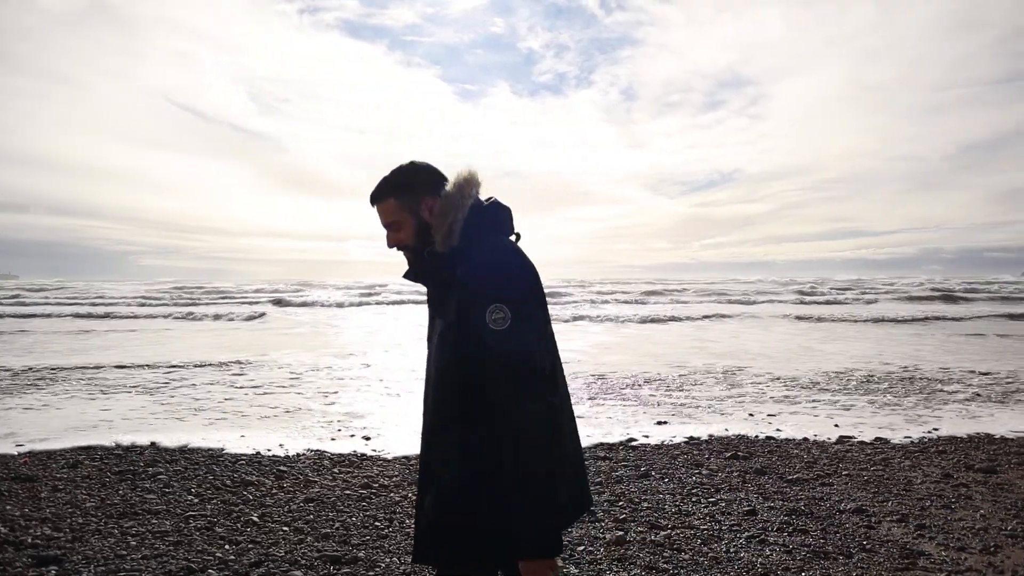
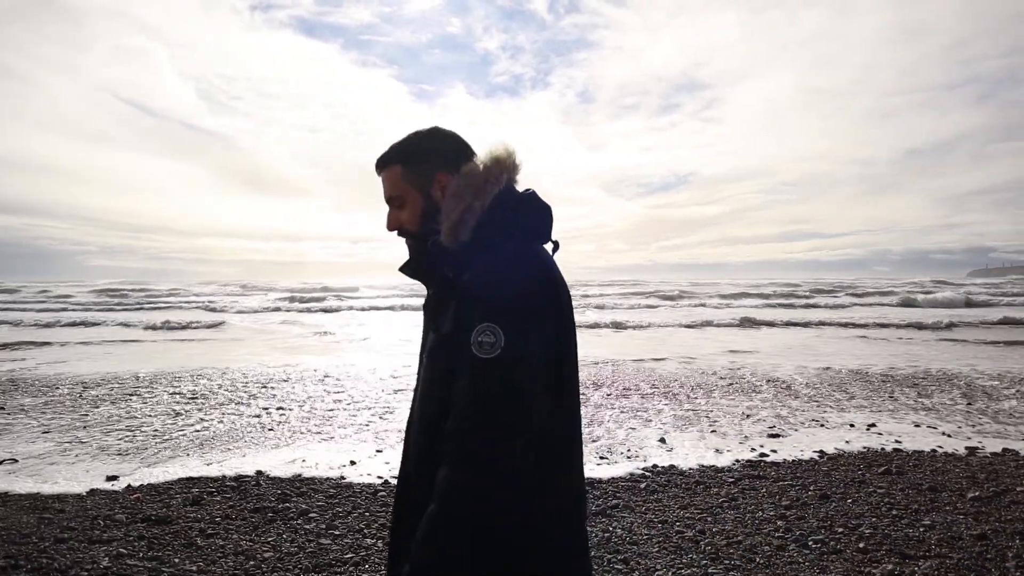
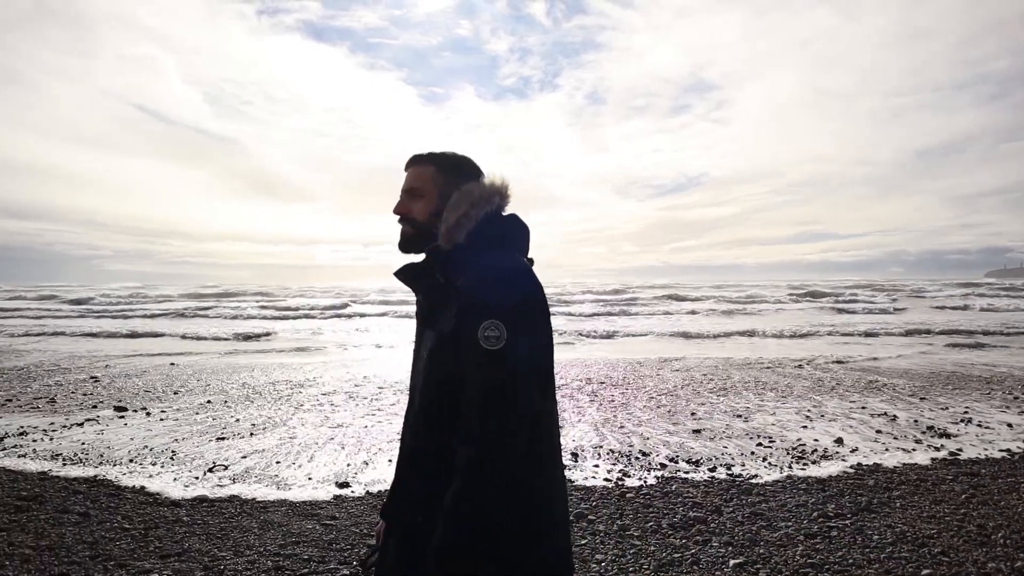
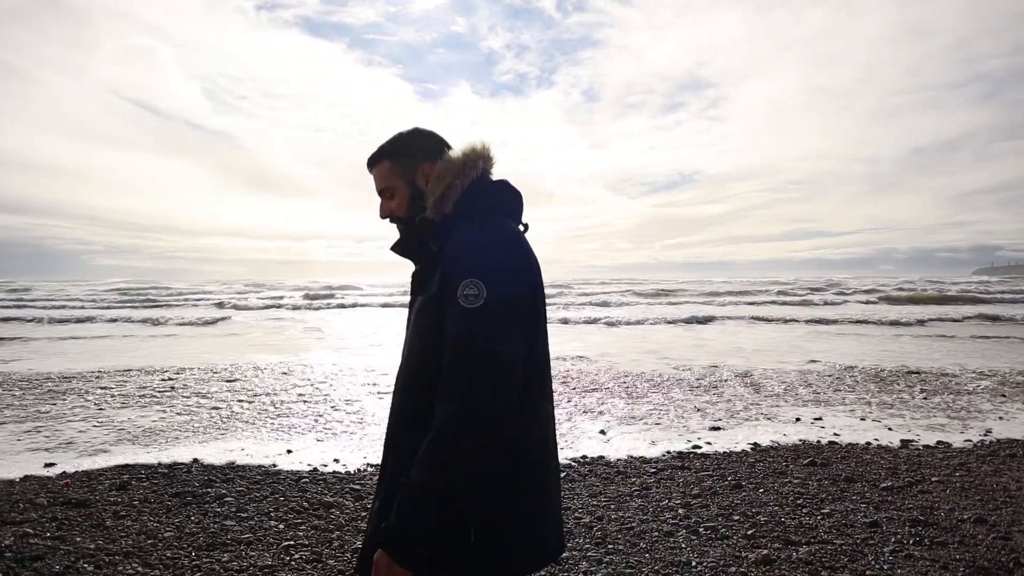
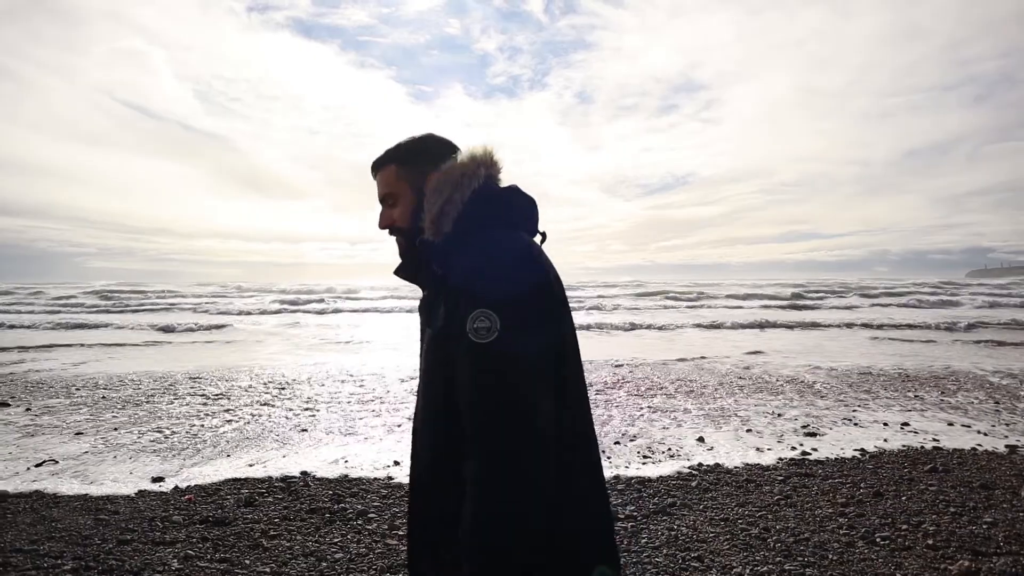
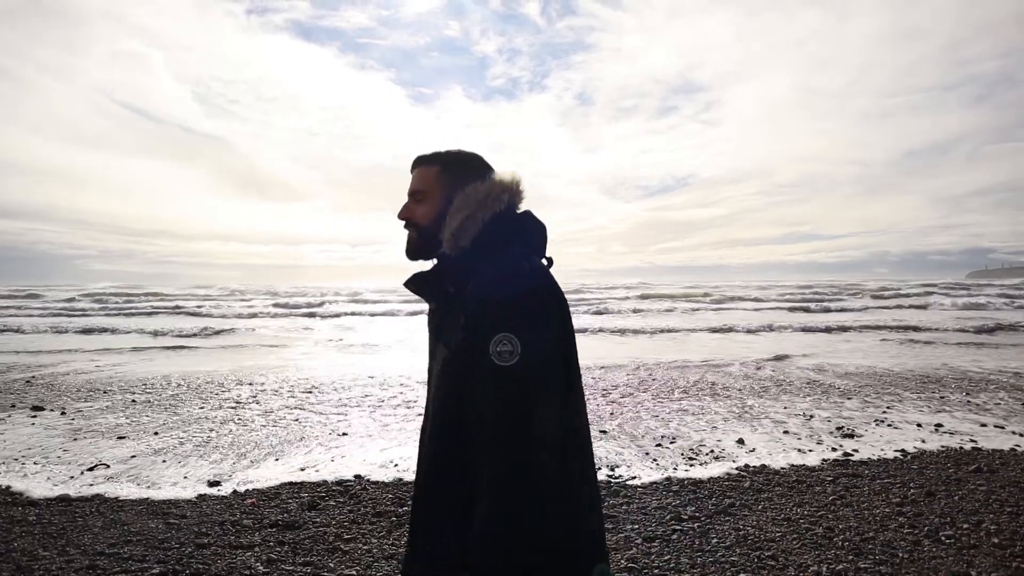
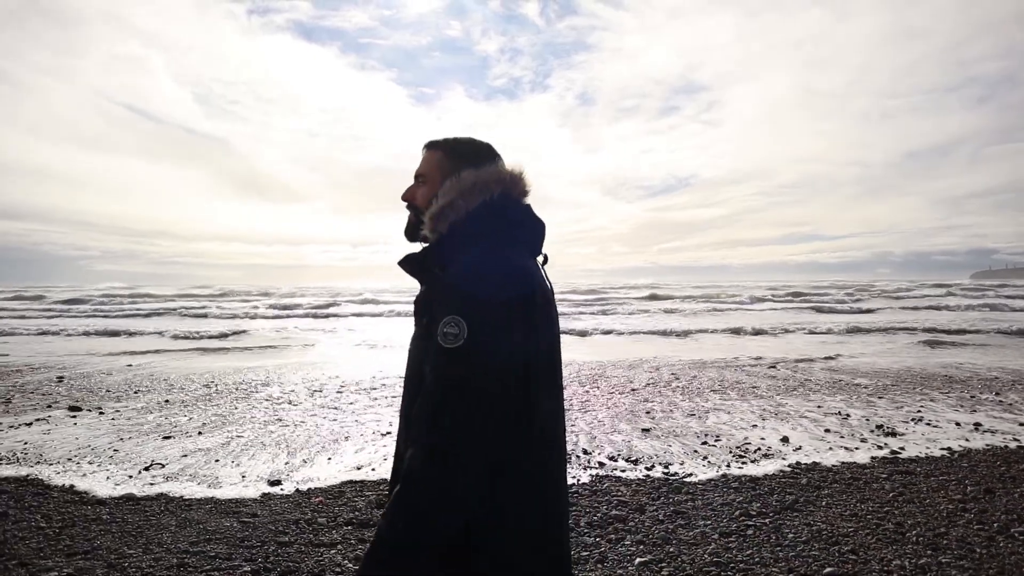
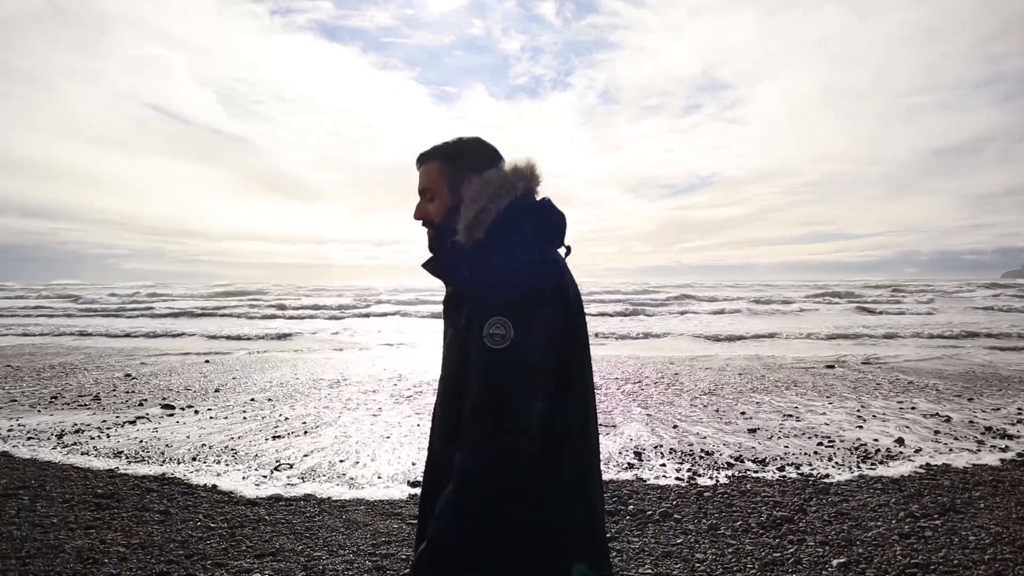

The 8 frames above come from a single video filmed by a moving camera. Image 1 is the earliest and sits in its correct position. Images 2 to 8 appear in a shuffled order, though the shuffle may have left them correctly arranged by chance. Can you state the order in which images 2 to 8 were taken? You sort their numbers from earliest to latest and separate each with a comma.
4, 2, 5, 6, 7, 3, 8
